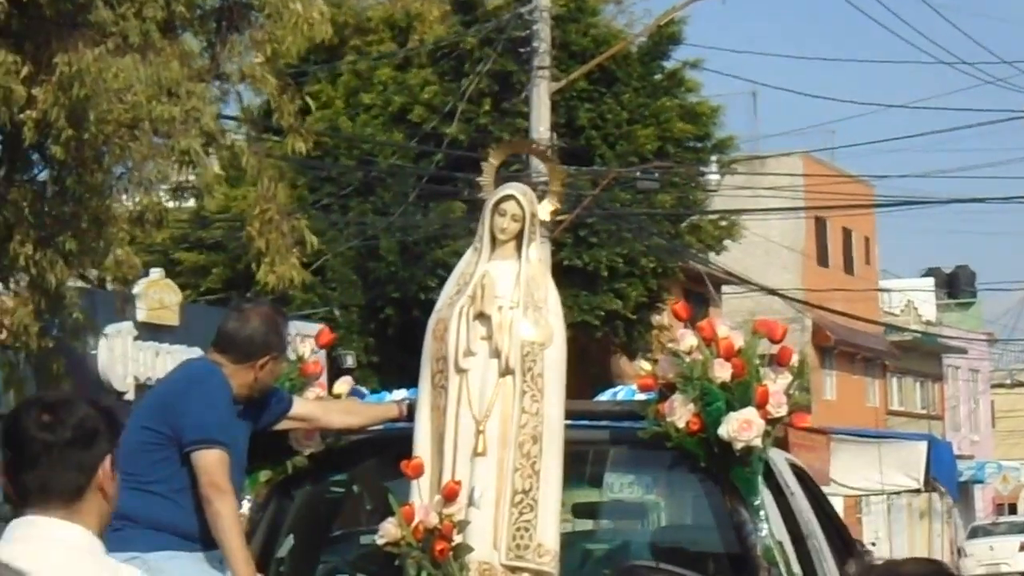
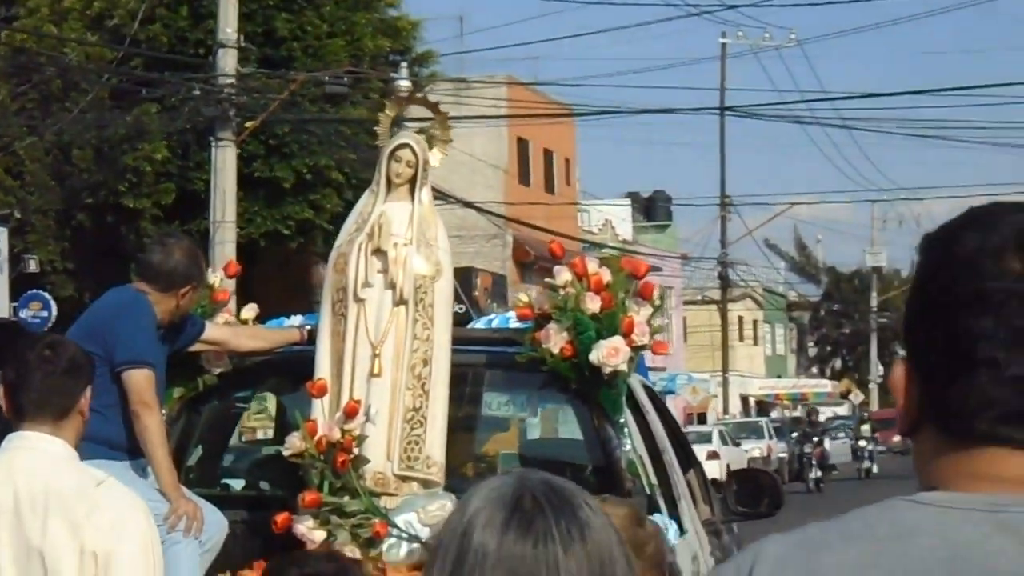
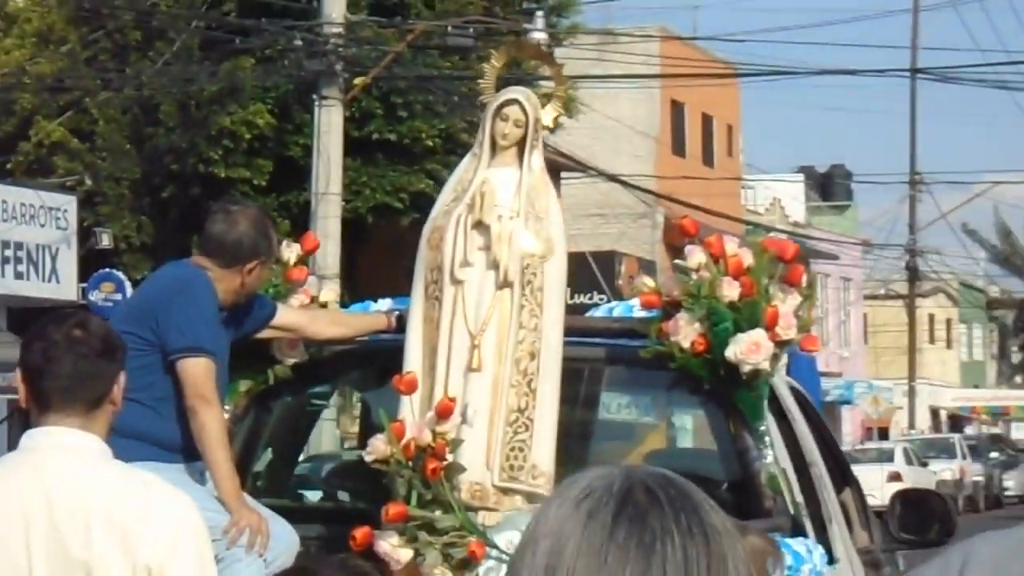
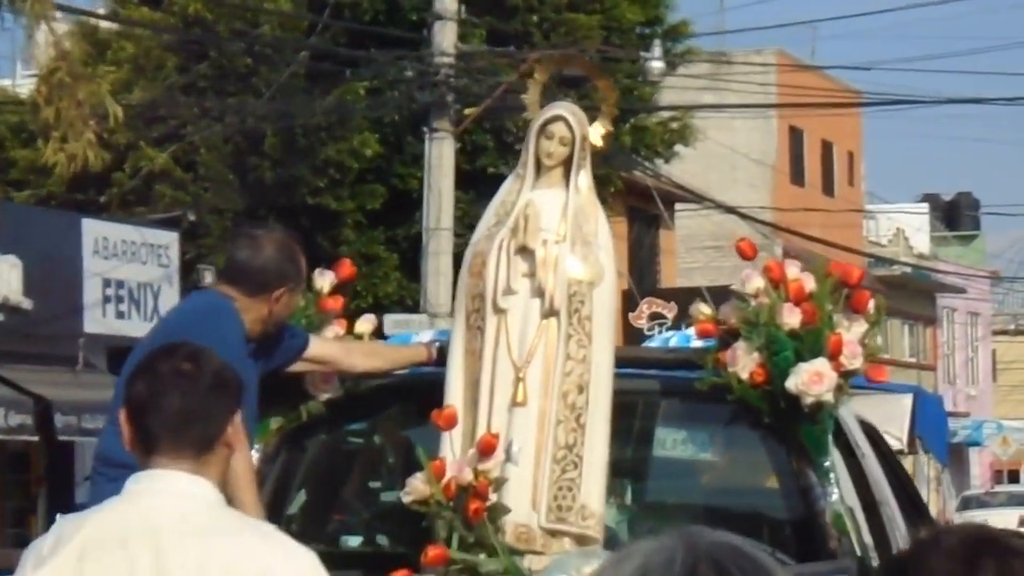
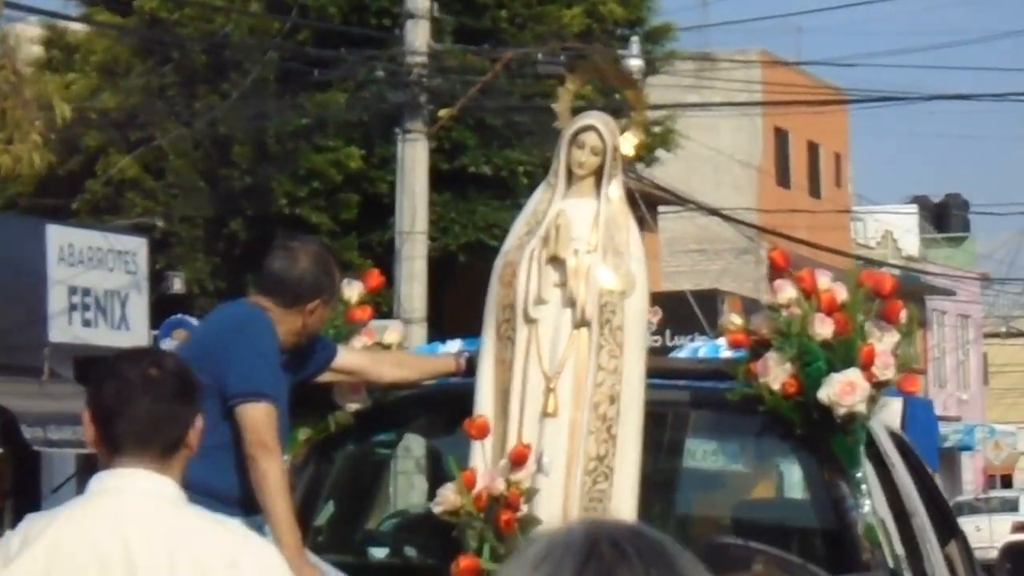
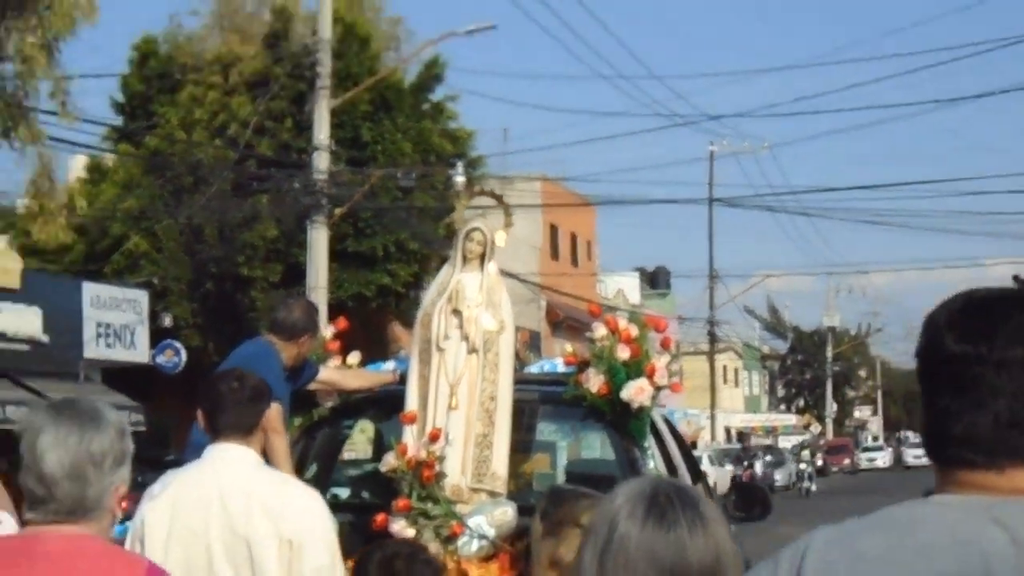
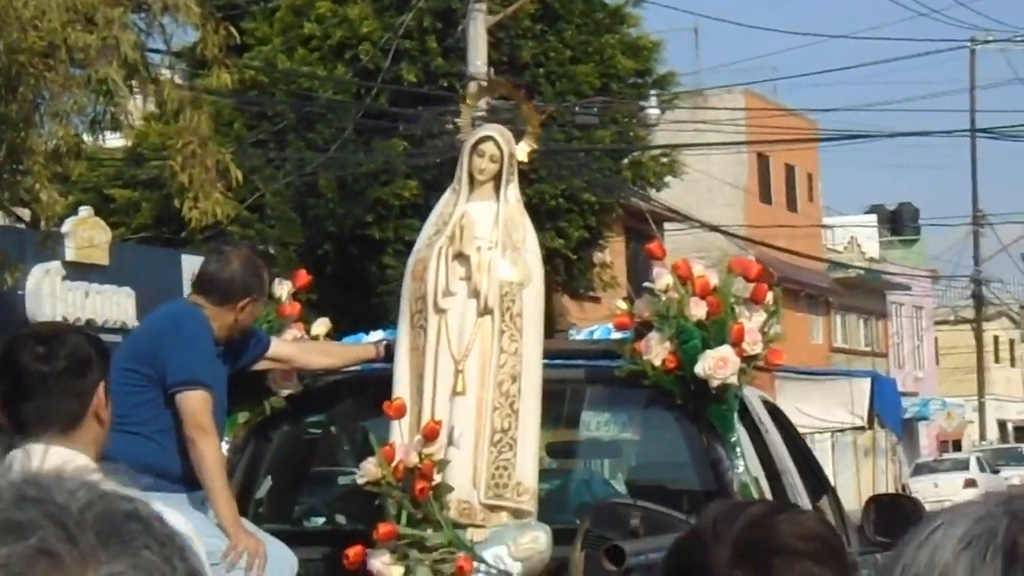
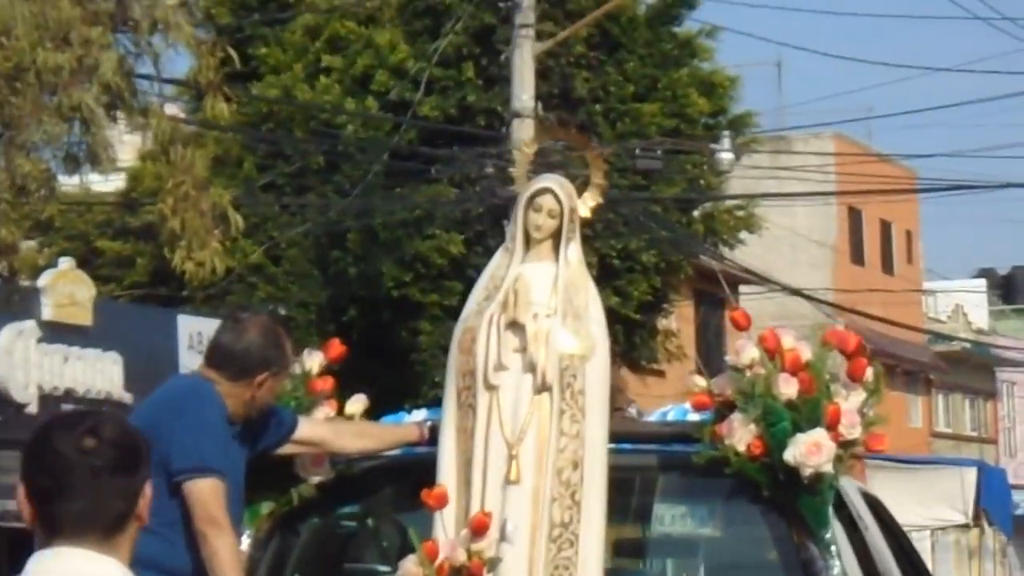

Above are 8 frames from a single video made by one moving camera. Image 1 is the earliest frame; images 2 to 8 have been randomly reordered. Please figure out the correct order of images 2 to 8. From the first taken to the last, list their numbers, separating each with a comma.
7, 8, 4, 5, 3, 2, 6
